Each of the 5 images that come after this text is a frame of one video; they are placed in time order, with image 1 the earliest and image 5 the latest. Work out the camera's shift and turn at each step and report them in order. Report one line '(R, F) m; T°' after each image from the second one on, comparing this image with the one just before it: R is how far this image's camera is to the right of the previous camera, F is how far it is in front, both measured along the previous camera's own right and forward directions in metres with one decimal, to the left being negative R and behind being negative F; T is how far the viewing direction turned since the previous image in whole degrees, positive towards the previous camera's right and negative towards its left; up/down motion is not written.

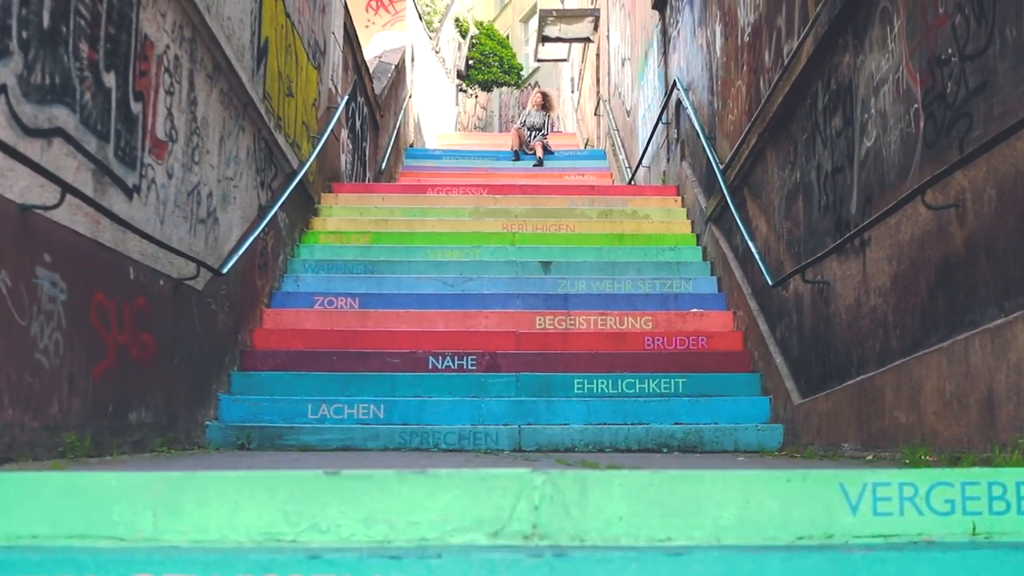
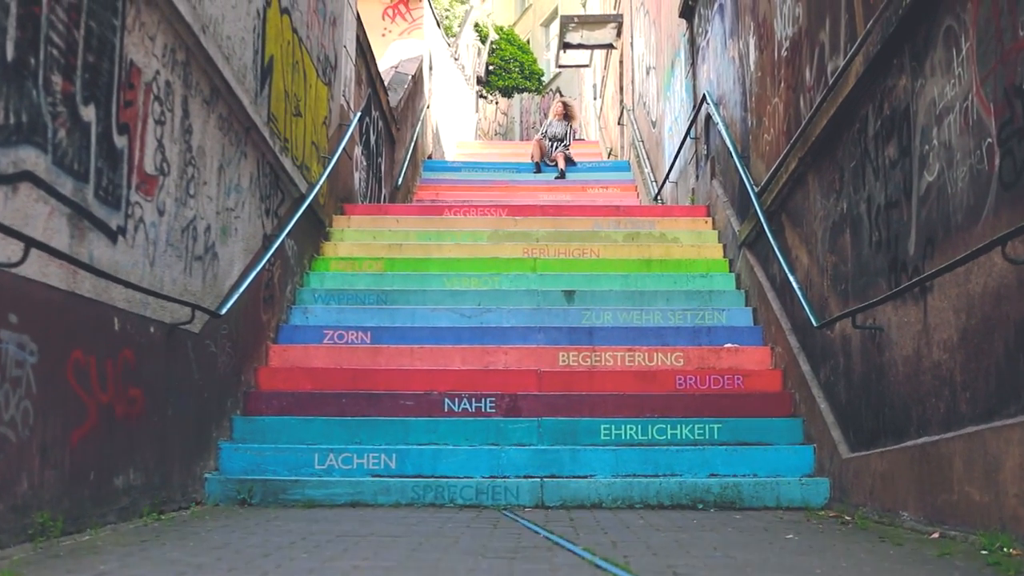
(0.0, +0.4) m; -1°
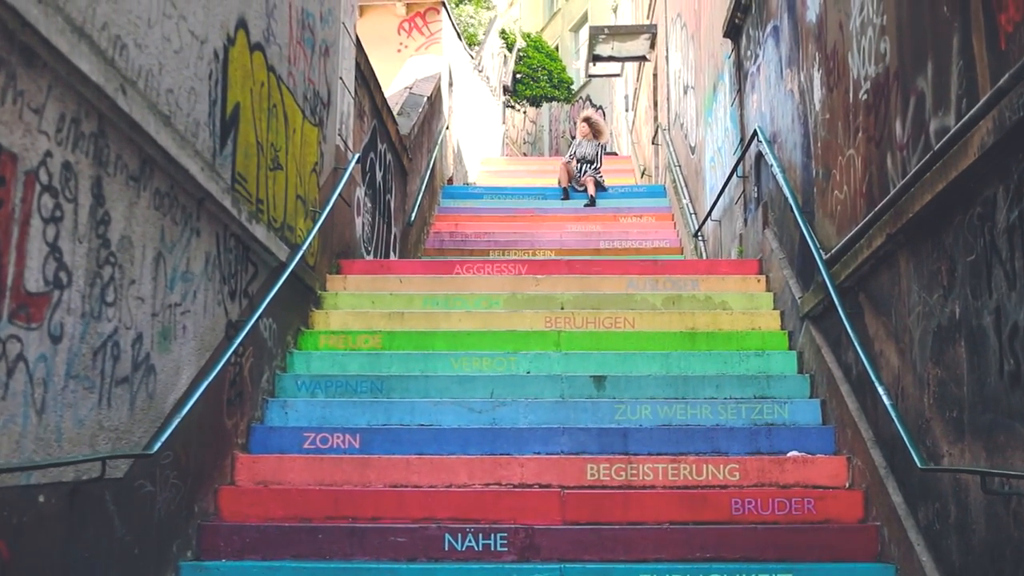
(+0.1, +1.0) m; -1°
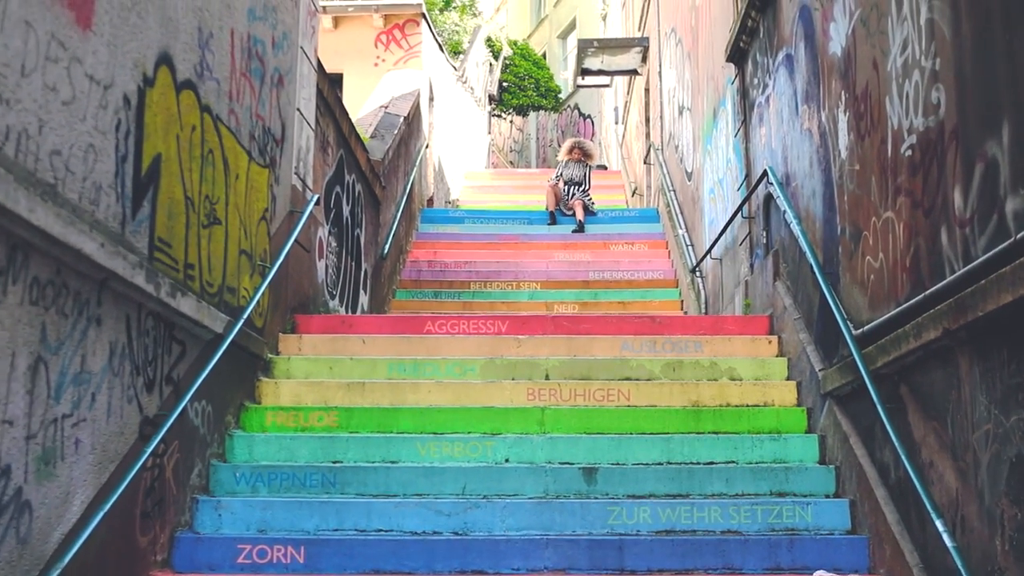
(0.0, +0.7) m; +1°
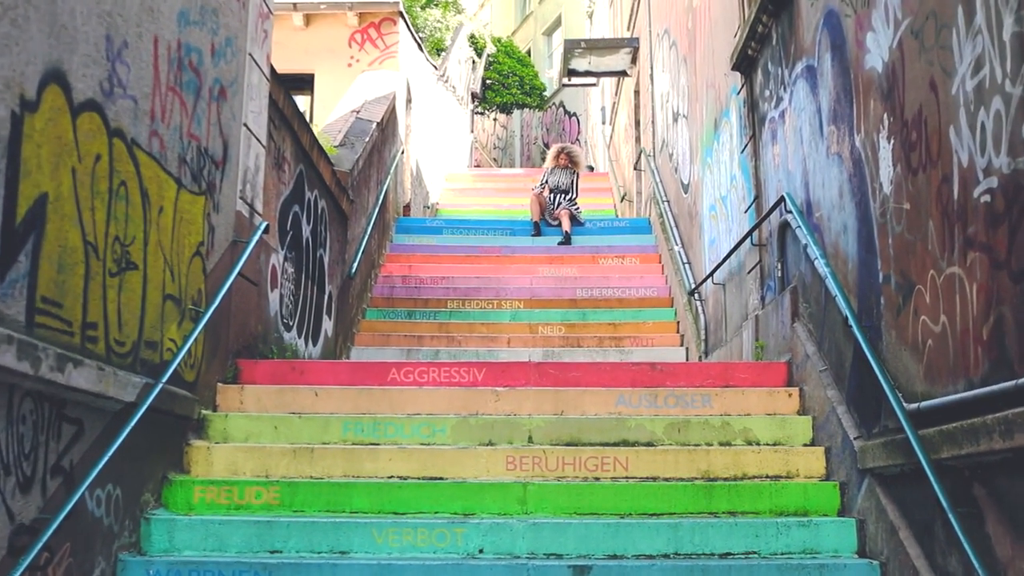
(0.0, +0.8) m; +1°
